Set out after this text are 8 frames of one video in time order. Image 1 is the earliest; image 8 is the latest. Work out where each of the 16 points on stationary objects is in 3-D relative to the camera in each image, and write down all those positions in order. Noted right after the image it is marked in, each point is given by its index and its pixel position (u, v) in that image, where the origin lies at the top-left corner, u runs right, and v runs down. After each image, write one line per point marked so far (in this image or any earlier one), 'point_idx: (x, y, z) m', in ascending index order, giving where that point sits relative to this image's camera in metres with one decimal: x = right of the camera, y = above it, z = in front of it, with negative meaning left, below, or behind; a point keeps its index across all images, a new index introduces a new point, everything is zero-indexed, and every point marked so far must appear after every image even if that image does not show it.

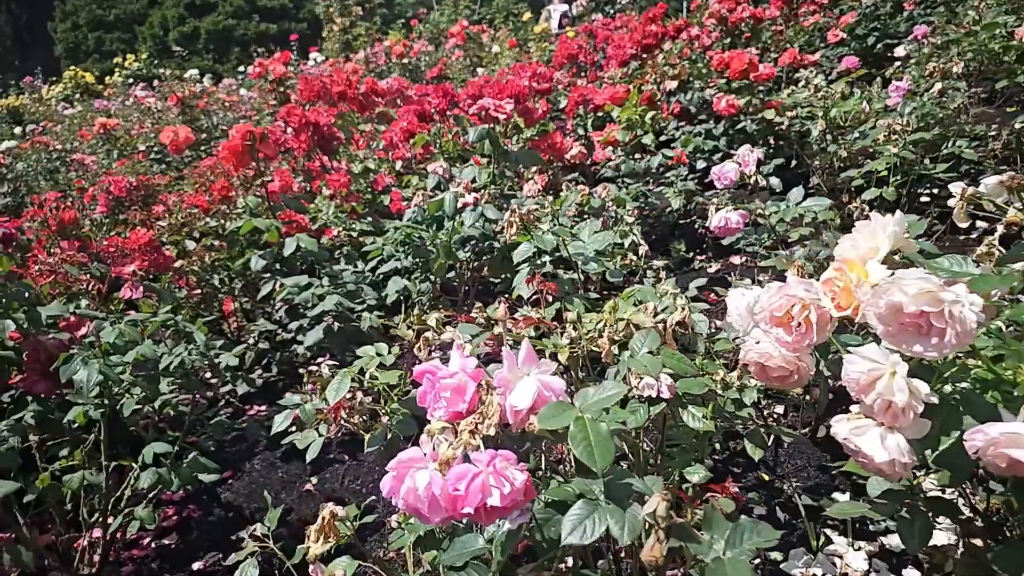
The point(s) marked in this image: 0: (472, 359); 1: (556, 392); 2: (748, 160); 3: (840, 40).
0: (-0.2, -0.3, +0.7) m
1: (+0.2, -0.4, +0.7) m
2: (+2.3, +1.2, +1.6) m
3: (+8.2, +6.2, +4.3) m
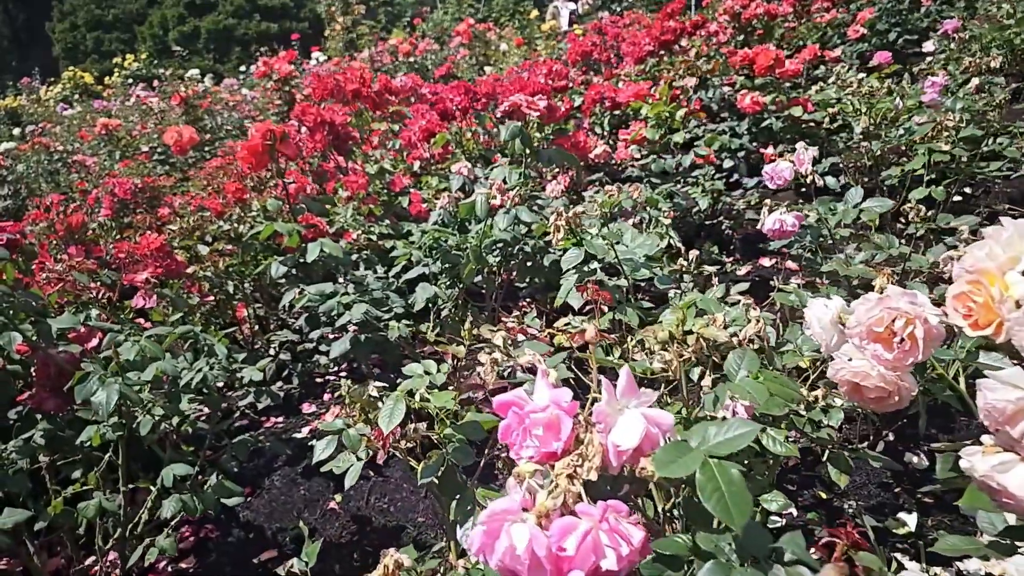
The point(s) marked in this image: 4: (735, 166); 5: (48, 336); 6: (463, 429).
0: (+0.2, -0.4, +0.6) m
1: (+0.6, -0.5, +0.6) m
2: (+2.6, +1.2, +1.5) m
3: (+8.5, +6.2, +4.2) m
4: (+3.8, +2.1, +3.0) m
5: (-3.9, -0.4, +1.5) m
6: (-0.3, -0.8, +0.9) m
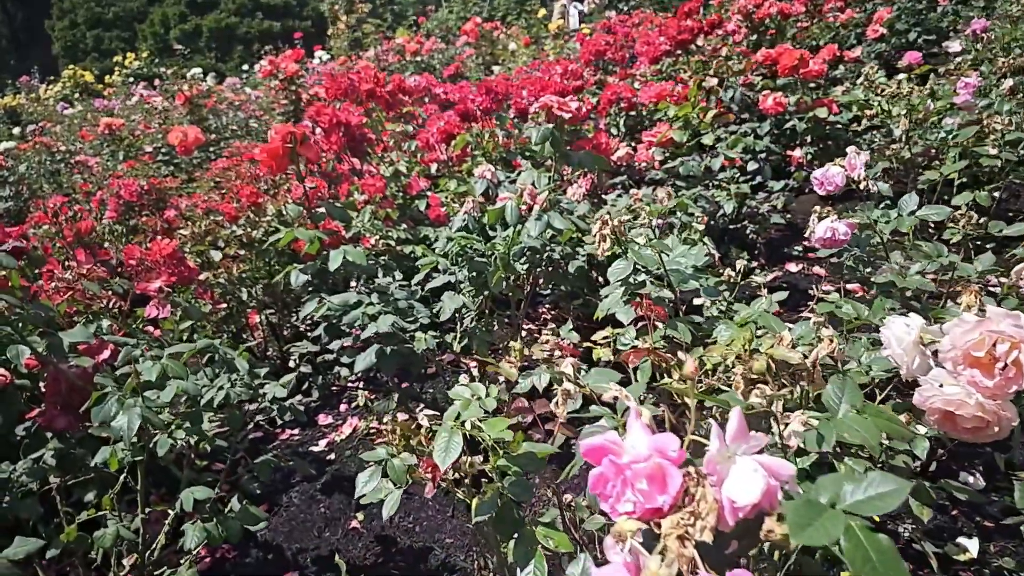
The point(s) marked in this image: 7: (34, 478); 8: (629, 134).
0: (+0.5, -0.5, +0.6) m
1: (+0.9, -0.6, +0.5) m
2: (+2.9, +1.1, +1.5) m
3: (+8.8, +6.1, +4.1) m
4: (+4.1, +2.0, +2.9) m
5: (-3.6, -0.5, +1.4) m
6: (0.0, -0.9, +0.9) m
7: (-3.8, -1.5, +1.4) m
8: (+2.2, +2.9, +3.2) m
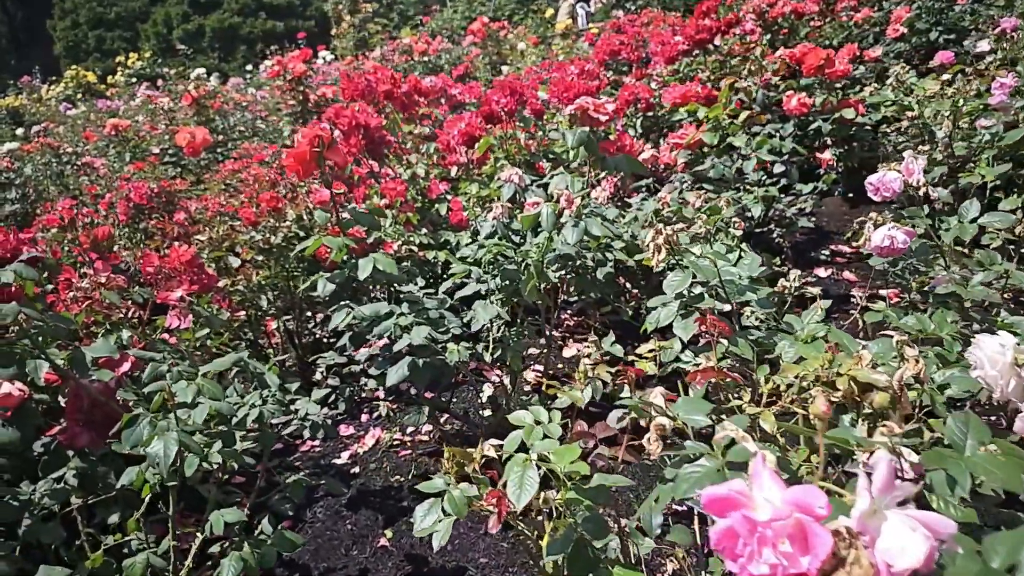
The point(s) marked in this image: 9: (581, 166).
0: (+0.8, -0.6, +0.5) m
1: (+1.2, -0.7, +0.5) m
2: (+3.3, +1.0, +1.4) m
3: (+9.1, +6.0, +4.1) m
4: (+4.5, +1.9, +2.8) m
5: (-3.3, -0.6, +1.3) m
6: (+0.4, -1.0, +0.8) m
7: (-3.4, -1.6, +1.3) m
8: (+2.6, +2.8, +3.2) m
9: (+0.9, +1.6, +2.3) m
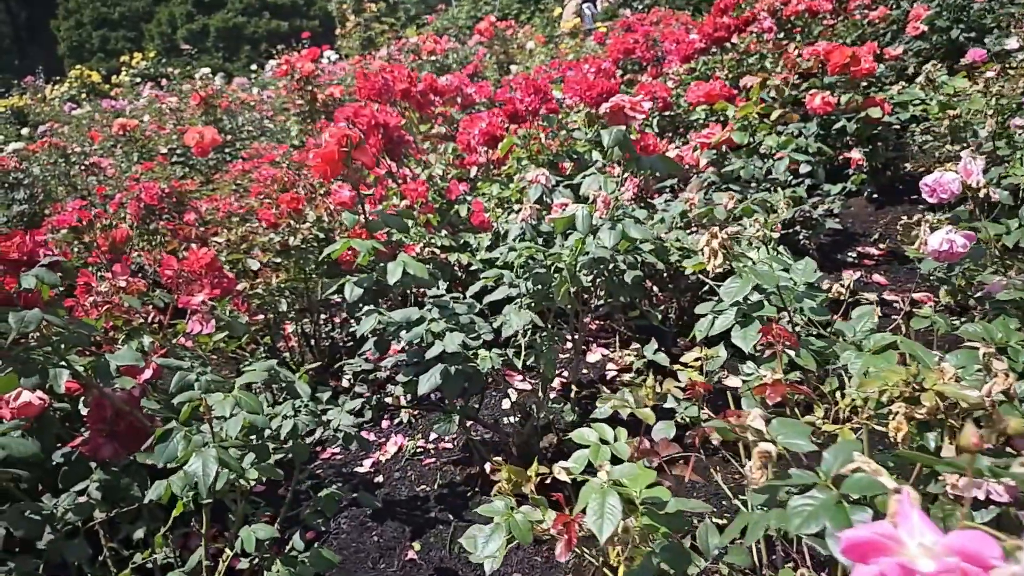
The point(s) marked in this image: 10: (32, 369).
0: (+1.2, -0.6, +0.4) m
1: (+1.5, -0.7, +0.4) m
2: (+3.6, +0.9, +1.3) m
3: (+9.5, +5.9, +4.0) m
4: (+4.8, +1.9, +2.8) m
5: (-3.0, -0.6, +1.3) m
6: (+0.7, -1.0, +0.7) m
7: (-3.1, -1.6, +1.2) m
8: (+2.9, +2.8, +3.1) m
9: (+1.2, +1.6, +2.2) m
10: (-3.4, -0.6, +1.2) m
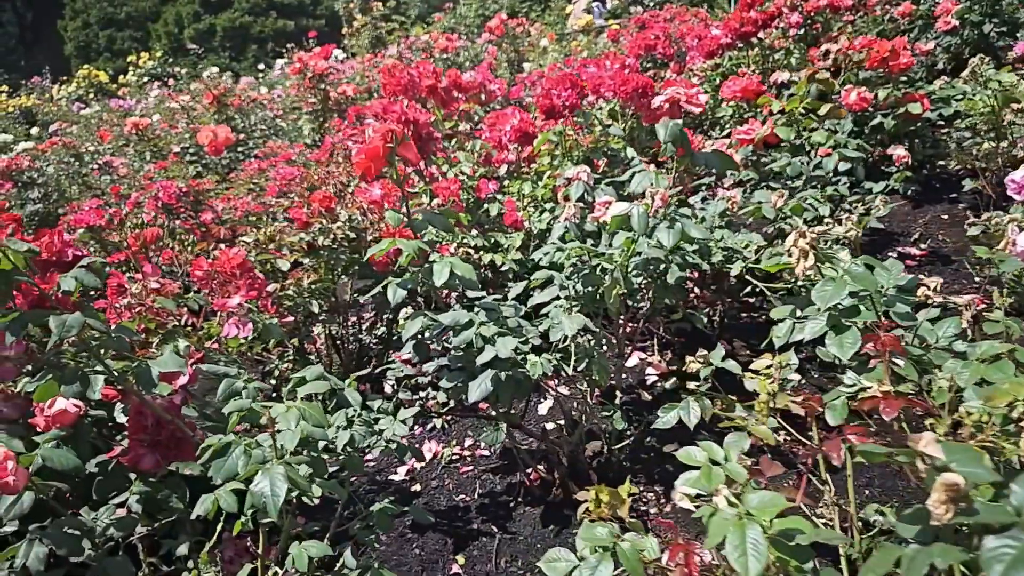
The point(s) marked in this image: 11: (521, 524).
0: (+1.6, -0.6, +0.4) m
1: (+2.0, -0.8, +0.3) m
2: (+4.0, +0.9, +1.3) m
3: (+9.9, +5.9, +3.9) m
4: (+5.3, +1.8, +2.7) m
5: (-2.5, -0.7, +1.2) m
6: (+1.1, -1.0, +0.7) m
7: (-2.7, -1.6, +1.2) m
8: (+3.3, +2.8, +3.0) m
9: (+1.7, +1.5, +2.1) m
10: (-3.0, -0.6, +1.2) m
11: (+0.1, -2.3, +1.7) m
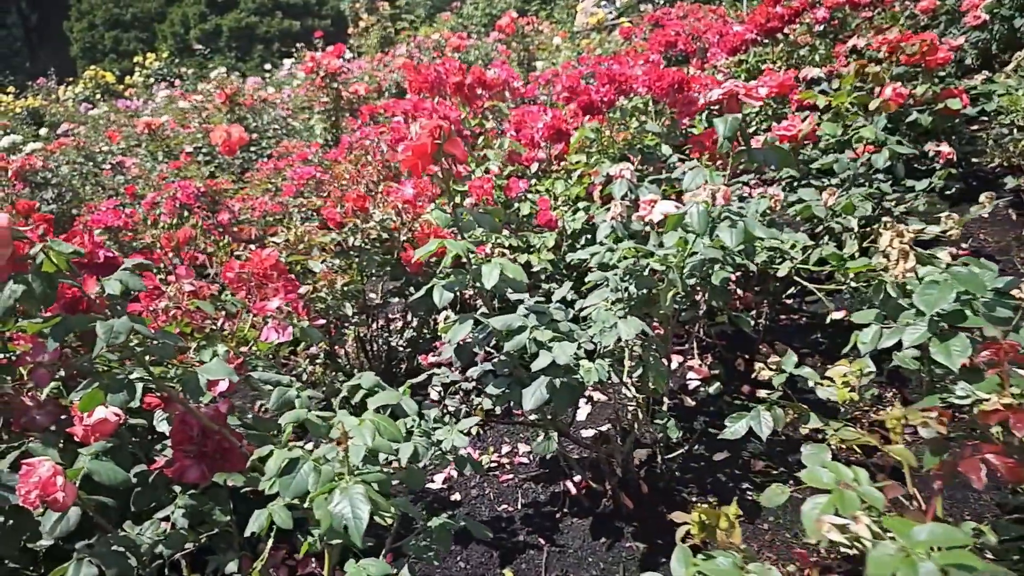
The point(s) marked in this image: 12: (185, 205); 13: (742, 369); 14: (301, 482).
0: (+2.0, -0.7, +0.3) m
1: (+2.4, -0.8, +0.3) m
2: (+4.5, +0.9, +1.2) m
3: (+10.4, +5.9, +3.8) m
4: (+5.7, +1.8, +2.6) m
5: (-2.1, -0.7, +1.1) m
6: (+1.6, -1.0, +0.6) m
7: (-2.2, -1.7, +1.1) m
8: (+3.8, +2.7, +3.0) m
9: (+2.1, +1.5, +2.1) m
10: (-2.6, -0.6, +1.1) m
11: (+0.5, -2.3, +1.6) m
12: (-4.9, +1.3, +2.7) m
13: (+2.7, -0.9, +2.0) m
14: (-1.1, -1.0, +0.9) m
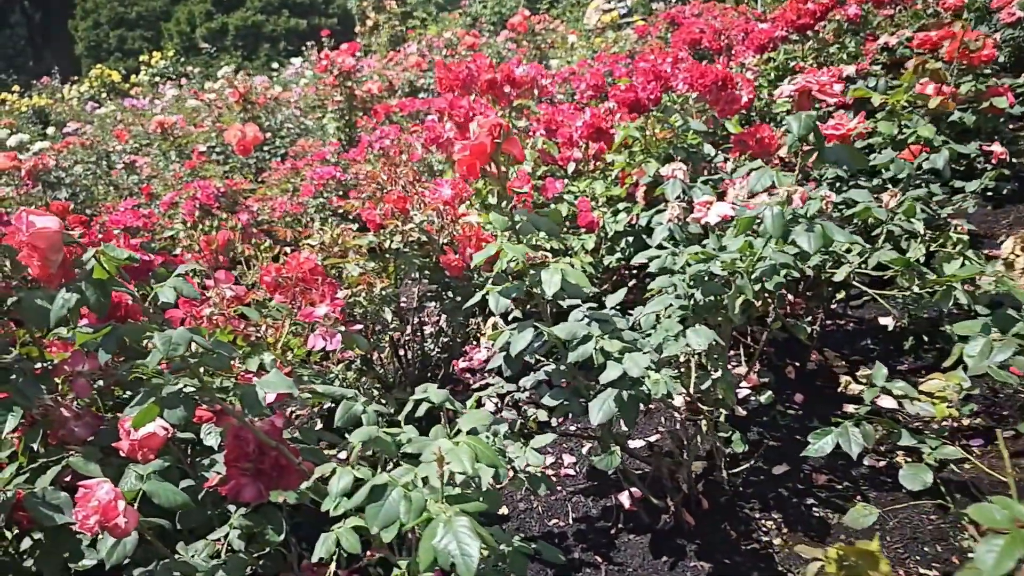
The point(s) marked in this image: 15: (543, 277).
0: (+2.5, -0.7, +0.2) m
1: (+2.9, -0.8, +0.2) m
2: (+5.0, +0.8, +1.1) m
3: (+10.9, +5.8, +3.7) m
4: (+6.2, +1.8, +2.5) m
5: (-1.6, -0.7, +1.1) m
6: (+2.1, -1.1, +0.5) m
7: (-1.7, -1.7, +1.0) m
8: (+4.3, +2.7, +2.9) m
9: (+2.6, +1.5, +2.0) m
10: (-2.1, -0.7, +1.1) m
11: (+1.0, -2.3, +1.5) m
12: (-4.4, +1.2, +2.6) m
13: (+3.2, -1.0, +1.9) m
14: (-0.6, -1.0, +0.8) m
15: (+0.2, +0.1, +1.4) m
